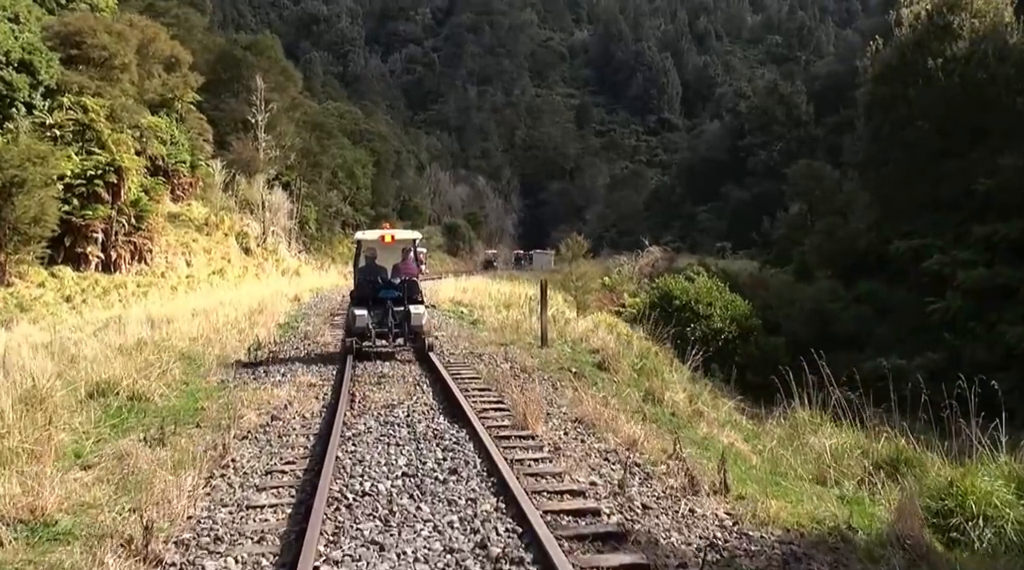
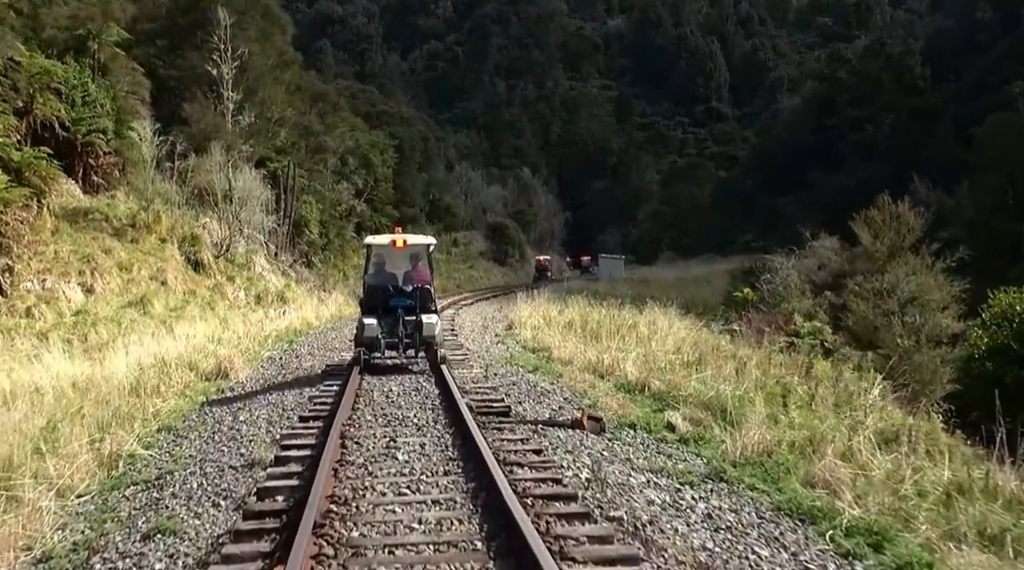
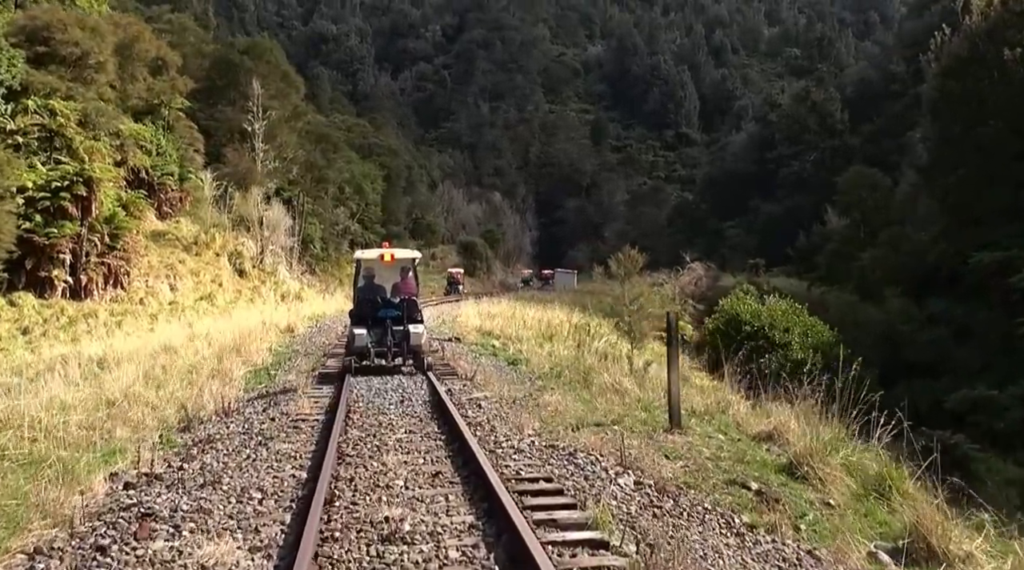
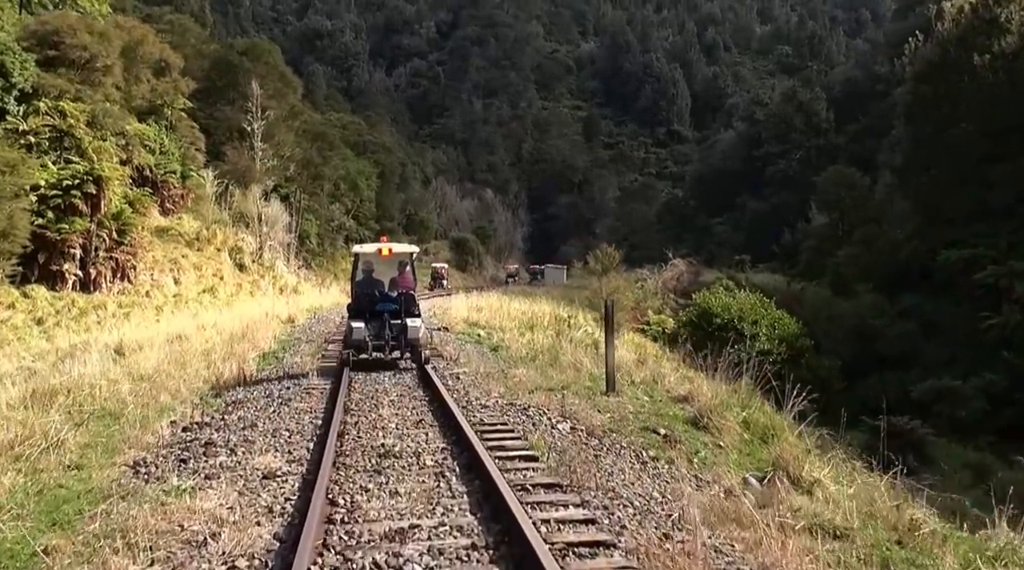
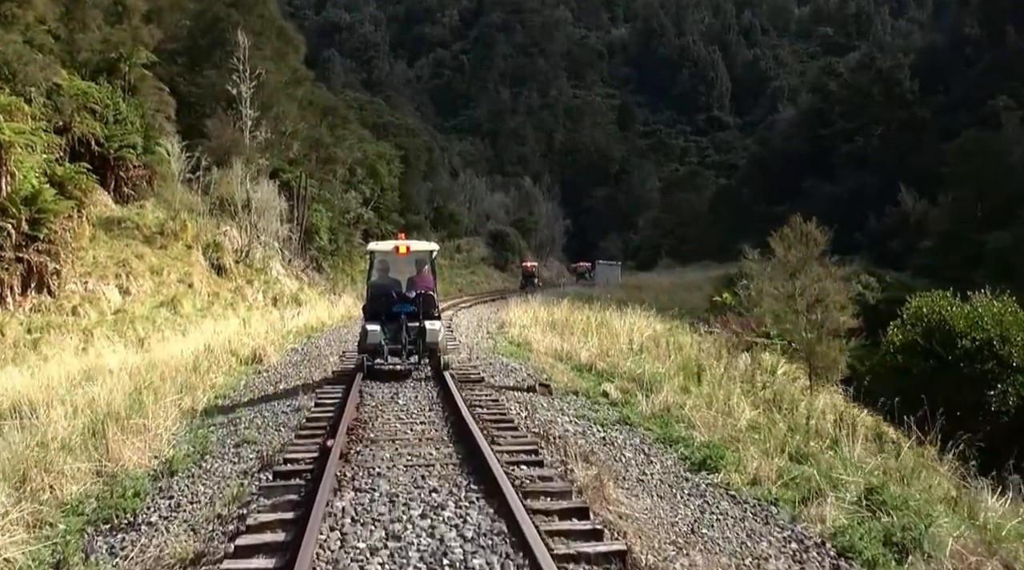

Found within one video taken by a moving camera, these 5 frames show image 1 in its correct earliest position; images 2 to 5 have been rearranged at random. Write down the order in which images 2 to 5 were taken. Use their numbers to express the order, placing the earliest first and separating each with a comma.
4, 3, 5, 2
